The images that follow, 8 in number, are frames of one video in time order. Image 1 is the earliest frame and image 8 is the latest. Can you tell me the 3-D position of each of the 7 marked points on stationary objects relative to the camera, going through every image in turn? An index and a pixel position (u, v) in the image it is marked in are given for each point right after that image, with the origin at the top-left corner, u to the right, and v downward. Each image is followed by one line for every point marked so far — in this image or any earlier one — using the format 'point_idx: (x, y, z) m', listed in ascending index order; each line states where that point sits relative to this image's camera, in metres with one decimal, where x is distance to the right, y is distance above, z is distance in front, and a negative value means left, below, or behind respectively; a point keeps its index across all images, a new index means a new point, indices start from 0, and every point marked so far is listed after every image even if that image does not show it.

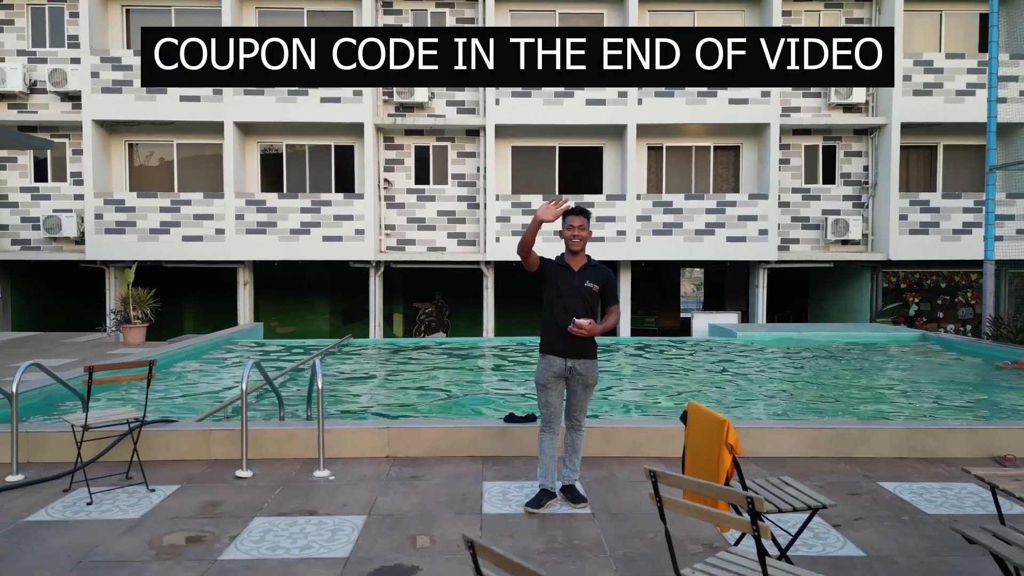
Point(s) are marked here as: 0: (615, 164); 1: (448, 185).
0: (+1.9, +2.3, +16.4) m
1: (-1.2, +1.9, +16.4) m
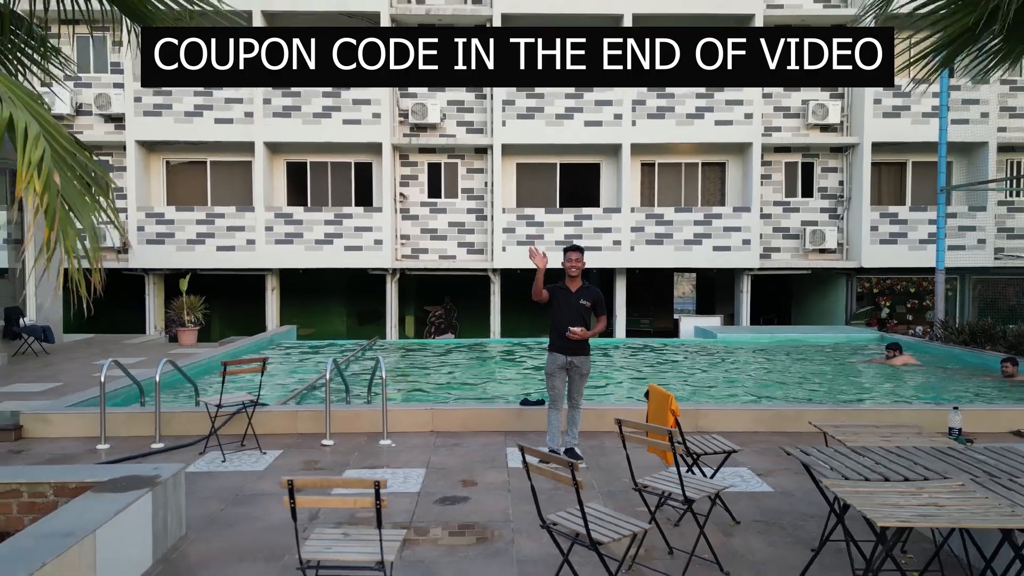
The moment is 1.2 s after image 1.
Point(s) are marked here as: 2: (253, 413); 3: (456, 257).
0: (+2.0, +2.2, +17.9) m
1: (-1.1, +1.8, +17.9) m
2: (-1.7, -0.8, +5.9) m
3: (-1.1, +0.7, +17.7) m
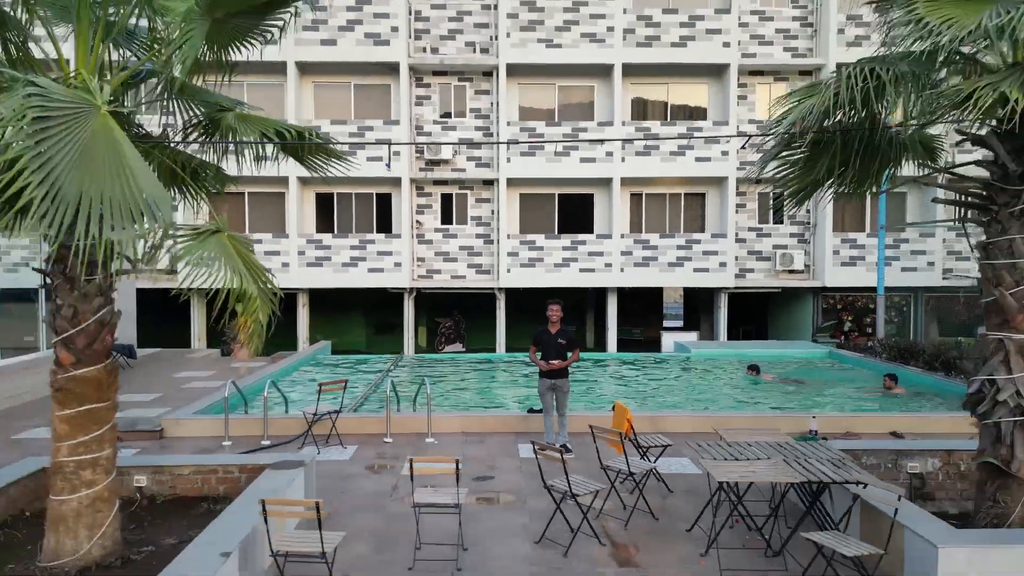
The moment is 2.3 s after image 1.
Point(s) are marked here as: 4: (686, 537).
0: (+2.1, +1.9, +20.2) m
1: (-1.0, +1.4, +20.1) m
2: (-1.7, -1.2, +8.1) m
3: (-1.1, +0.3, +20.0) m
4: (+1.1, -1.5, +5.3) m
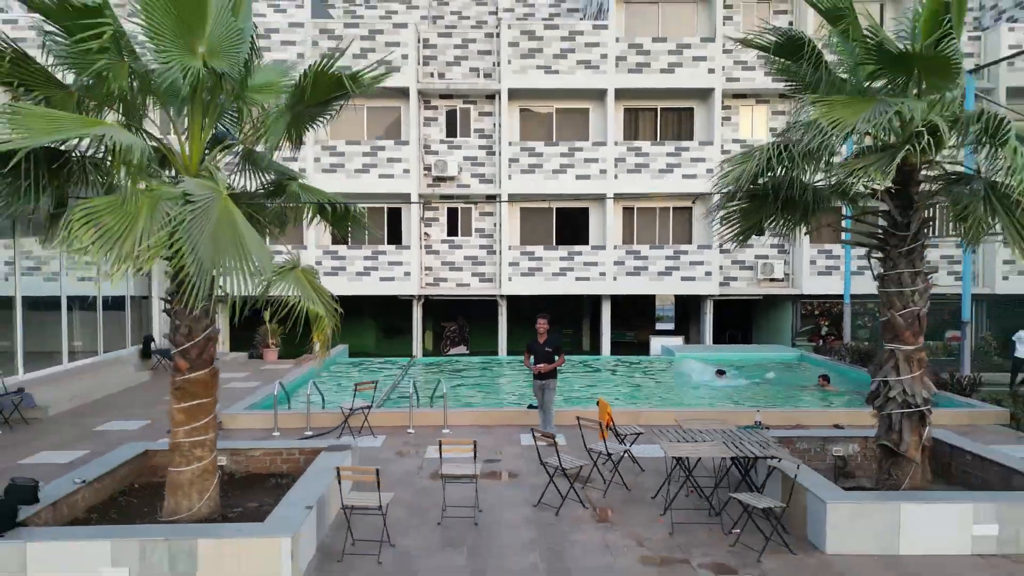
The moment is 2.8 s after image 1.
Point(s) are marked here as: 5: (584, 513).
0: (+2.2, +1.7, +21.7) m
1: (-1.0, +1.3, +21.7) m
2: (-1.6, -1.4, +9.7) m
3: (-1.0, +0.1, +21.6) m
4: (+1.1, -1.7, +6.9) m
5: (+0.5, -1.7, +6.6) m
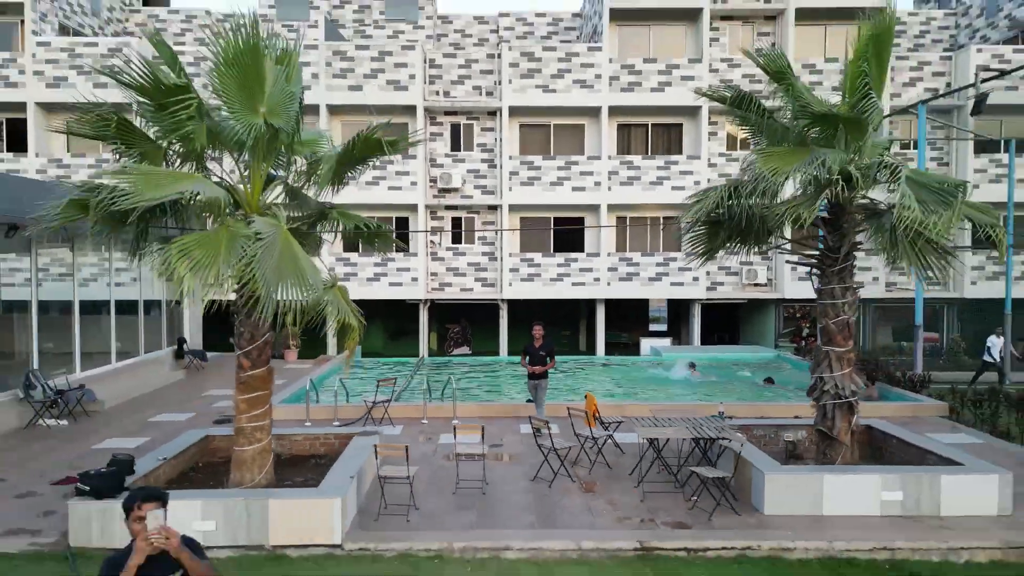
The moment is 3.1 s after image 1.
0: (+2.2, +1.6, +23.2) m
1: (-1.0, +1.1, +23.2) m
2: (-1.6, -1.5, +11.2) m
3: (-1.0, 0.0, +23.0) m
4: (+1.1, -1.8, +8.3) m
5: (+0.6, -1.8, +8.1) m
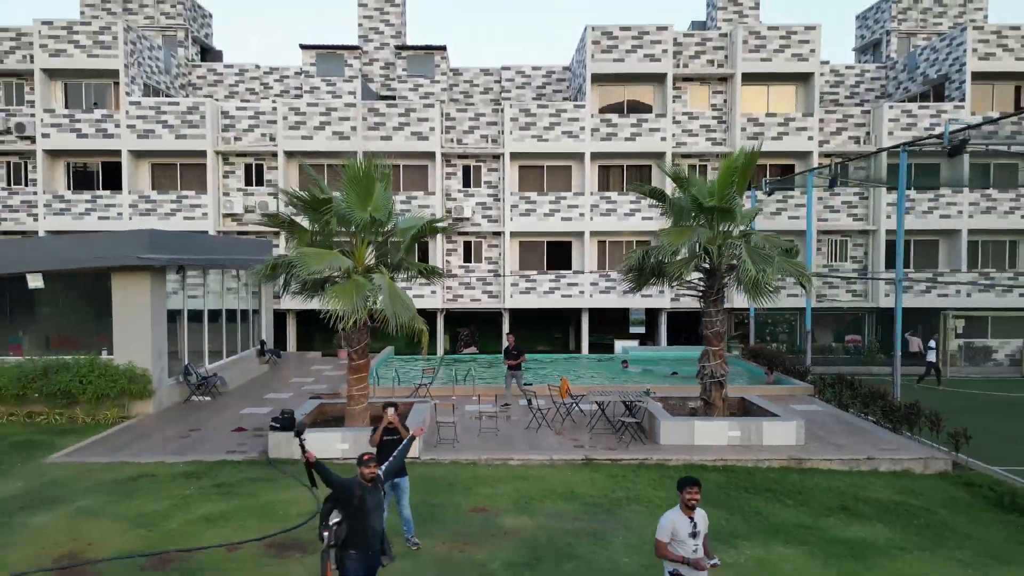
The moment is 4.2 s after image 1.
0: (+2.2, +1.2, +28.4) m
1: (-0.9, +0.8, +28.4) m
2: (-1.6, -1.9, +16.4) m
3: (-1.0, -0.4, +28.2) m
4: (+1.1, -2.2, +13.6) m
5: (+0.6, -2.2, +13.3) m
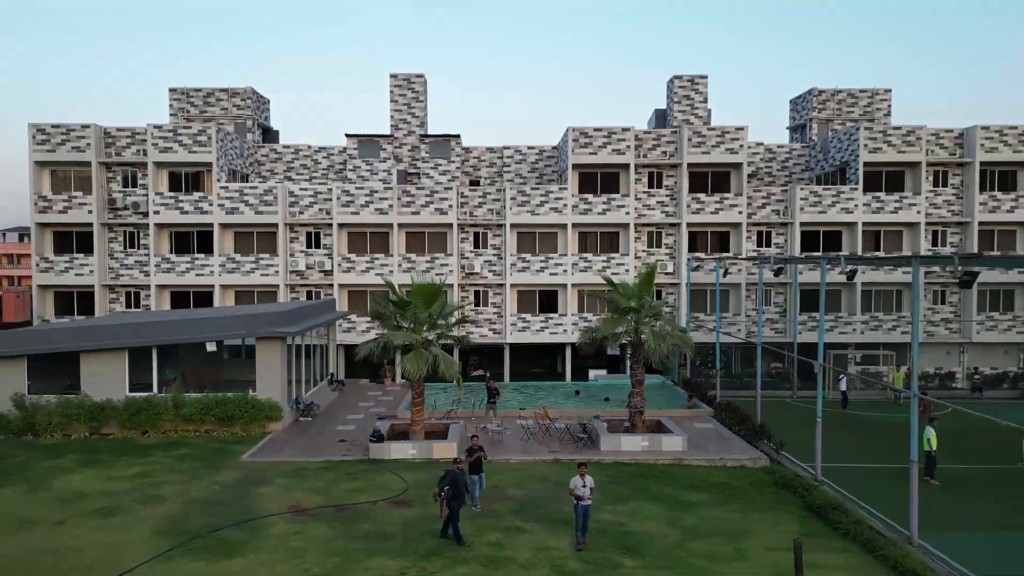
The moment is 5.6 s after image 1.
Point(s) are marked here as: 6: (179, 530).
0: (+2.2, -0.4, +36.8) m
1: (-1.0, -0.8, +36.8) m
2: (-1.6, -3.5, +24.8) m
3: (-1.0, -2.0, +36.6) m
4: (+1.1, -3.8, +21.9) m
5: (+0.6, -3.8, +21.7) m
6: (-5.8, -4.3, +15.4) m
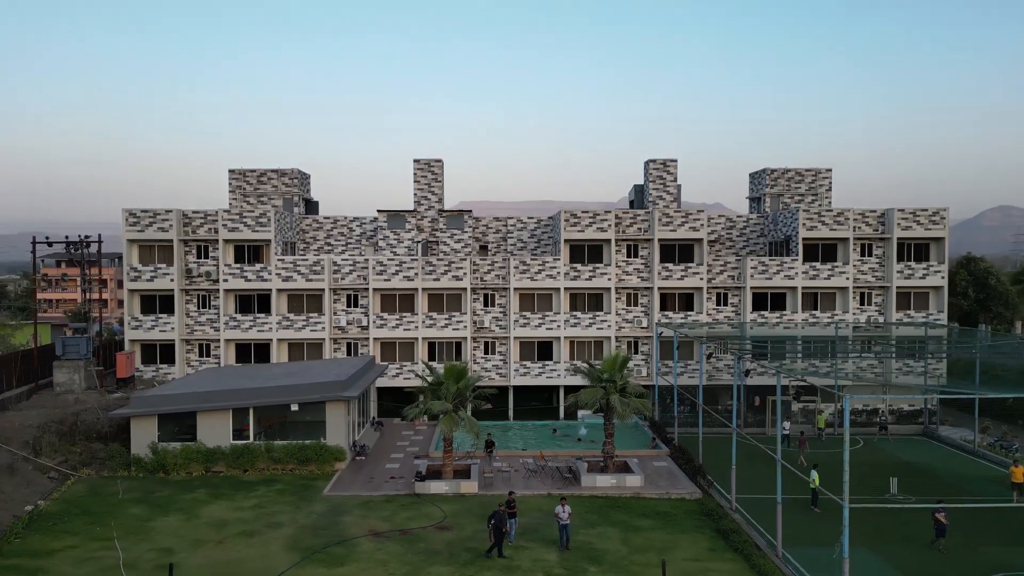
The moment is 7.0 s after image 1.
0: (+2.3, -3.1, +44.9) m
1: (-0.8, -3.5, +44.8) m
2: (-1.4, -6.2, +32.8) m
3: (-0.9, -4.7, +44.7) m
4: (+1.3, -6.5, +30.0) m
5: (+0.7, -6.5, +29.7) m
6: (-5.7, -6.9, +23.5) m
